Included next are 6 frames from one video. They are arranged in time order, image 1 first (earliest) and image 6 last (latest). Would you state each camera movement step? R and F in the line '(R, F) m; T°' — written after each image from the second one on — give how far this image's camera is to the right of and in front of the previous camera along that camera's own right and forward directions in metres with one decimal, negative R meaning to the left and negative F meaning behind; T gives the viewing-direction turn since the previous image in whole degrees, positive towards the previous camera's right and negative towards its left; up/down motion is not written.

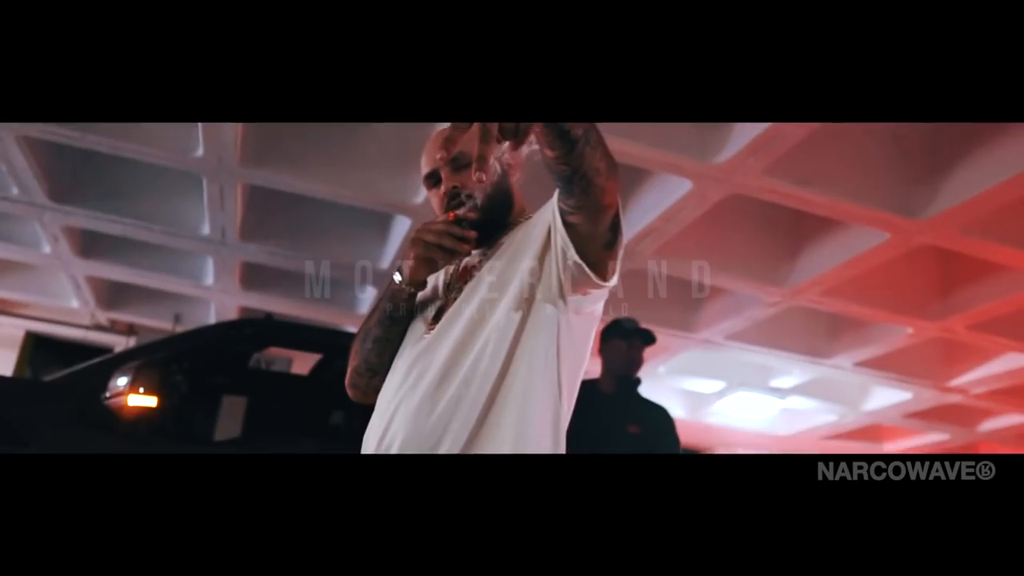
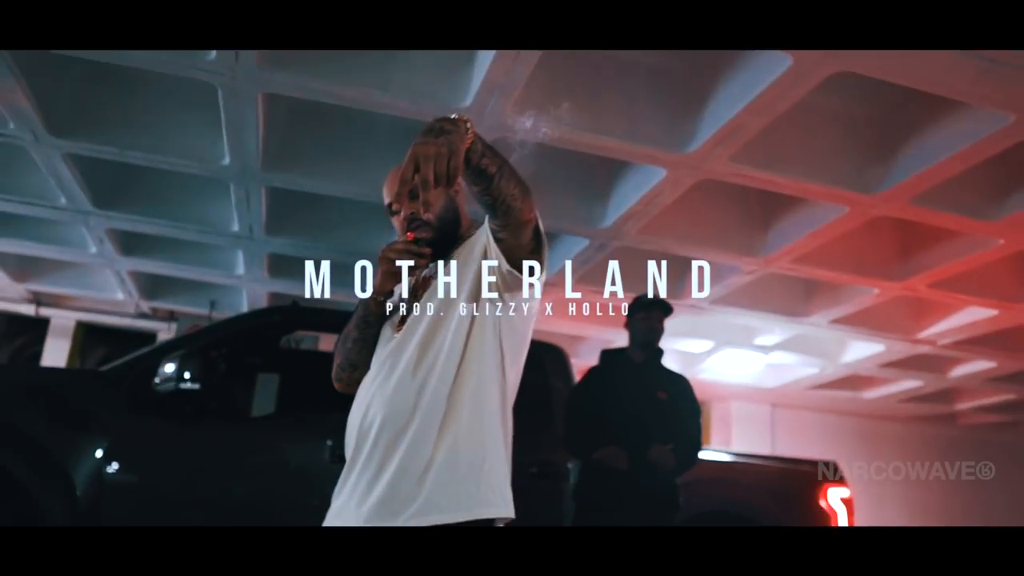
(0.0, -0.3) m; 0°
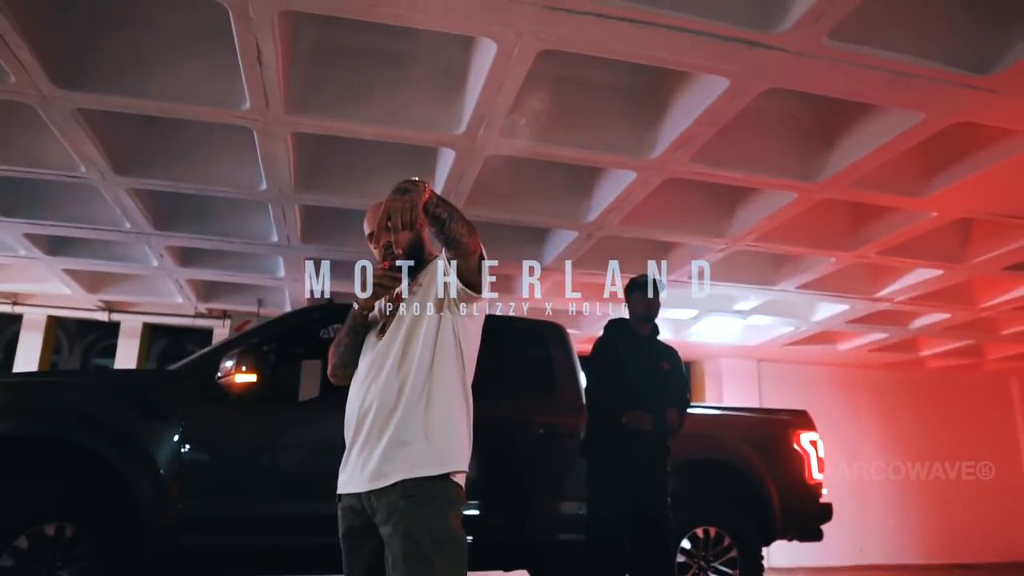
(0.0, -0.5) m; -1°
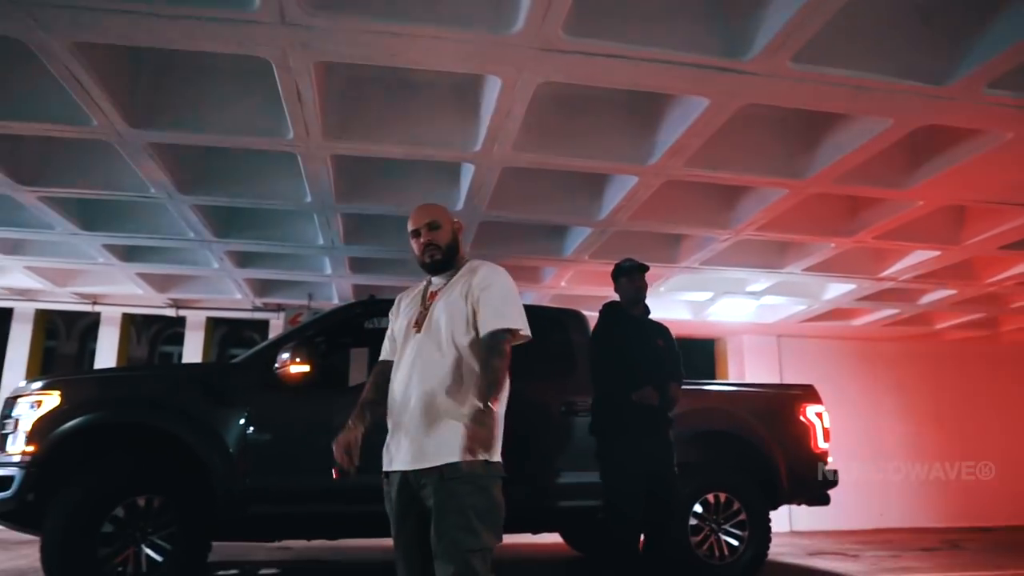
(+0.1, -0.4) m; -3°
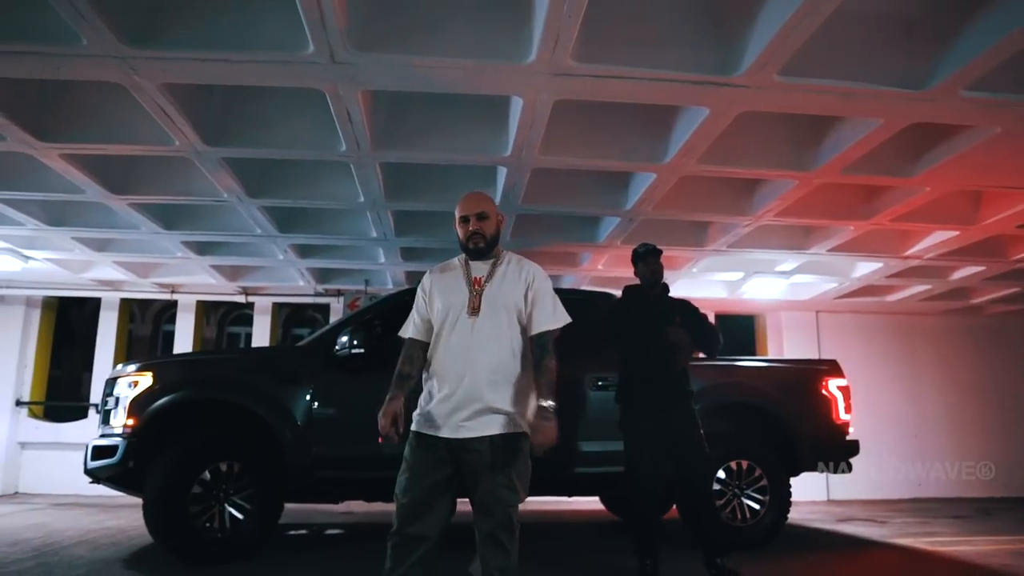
(+0.2, -0.4) m; -5°
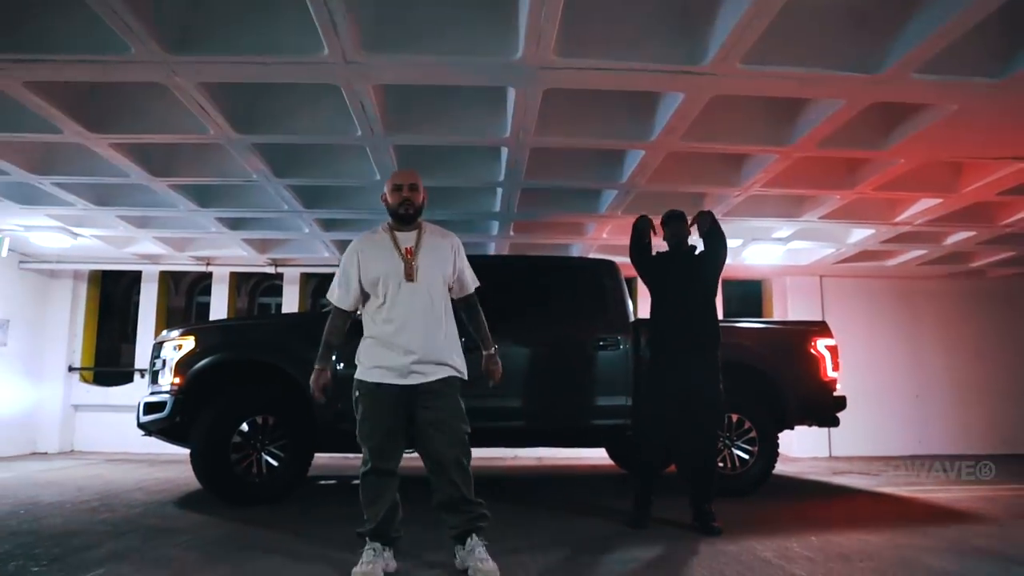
(+0.2, -0.4) m; -3°
